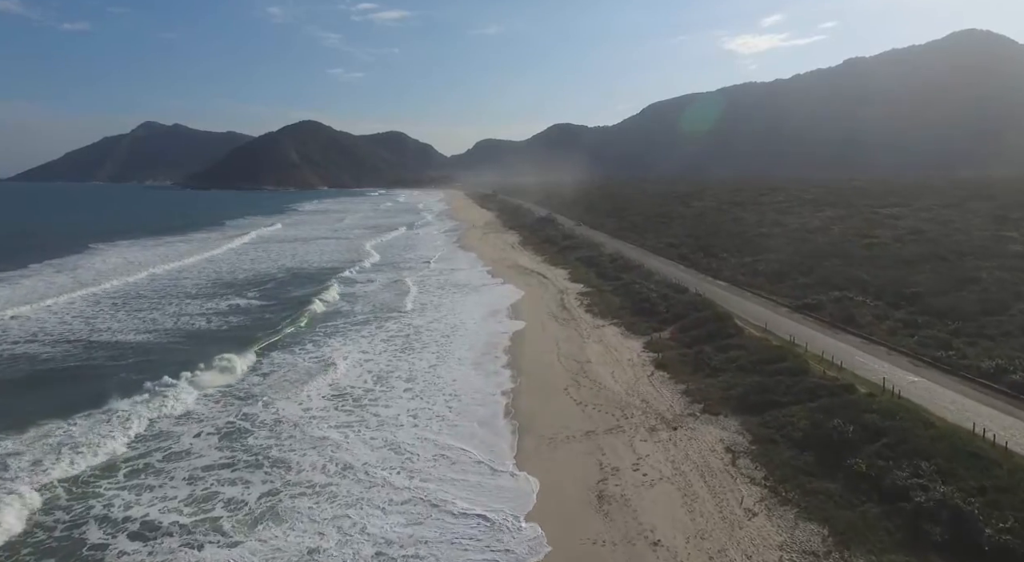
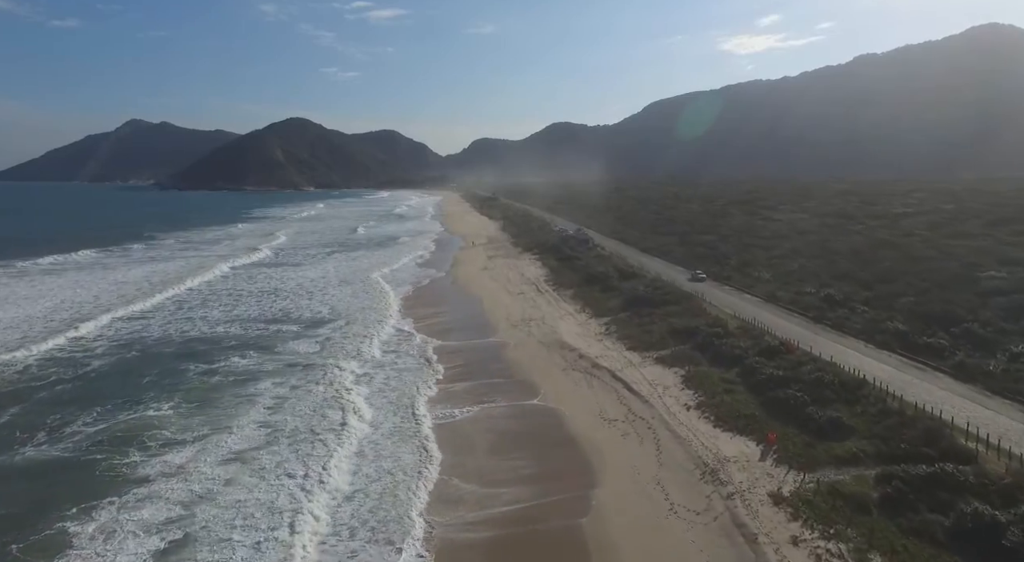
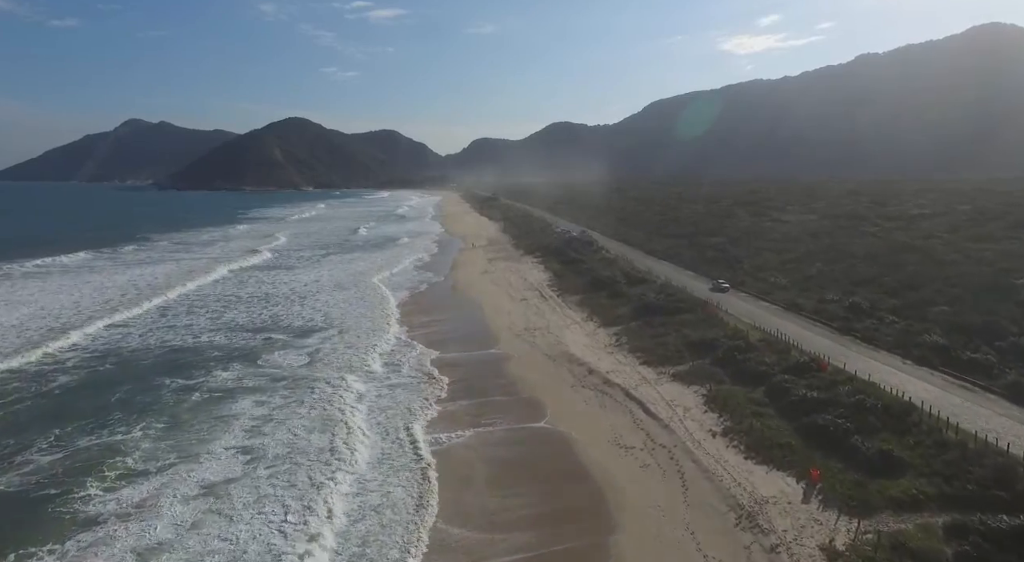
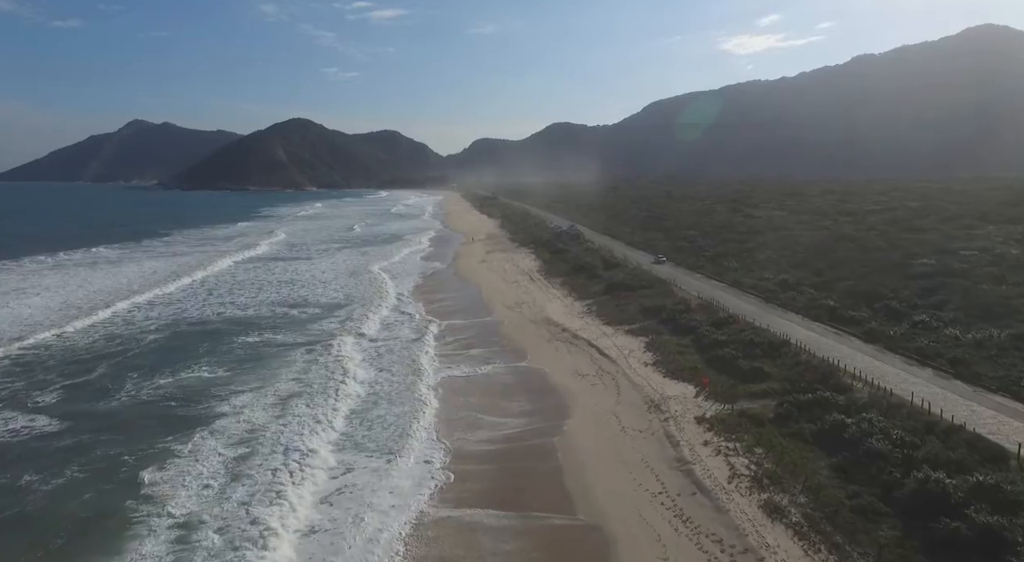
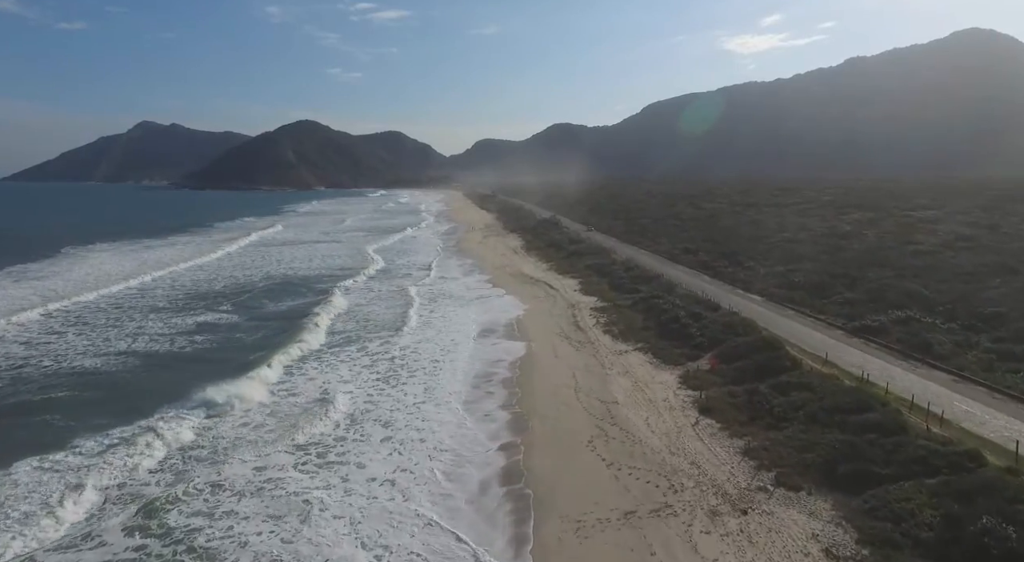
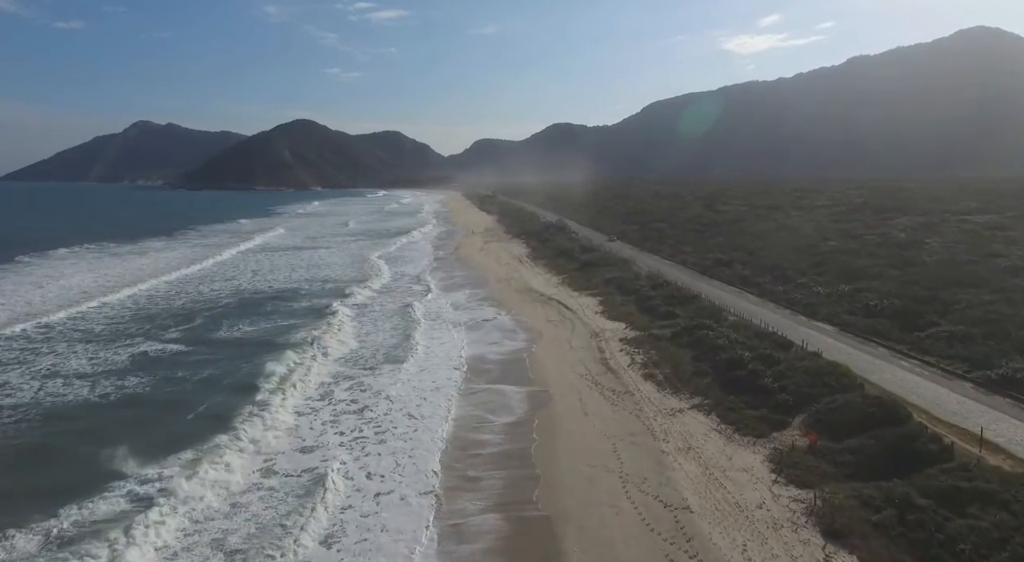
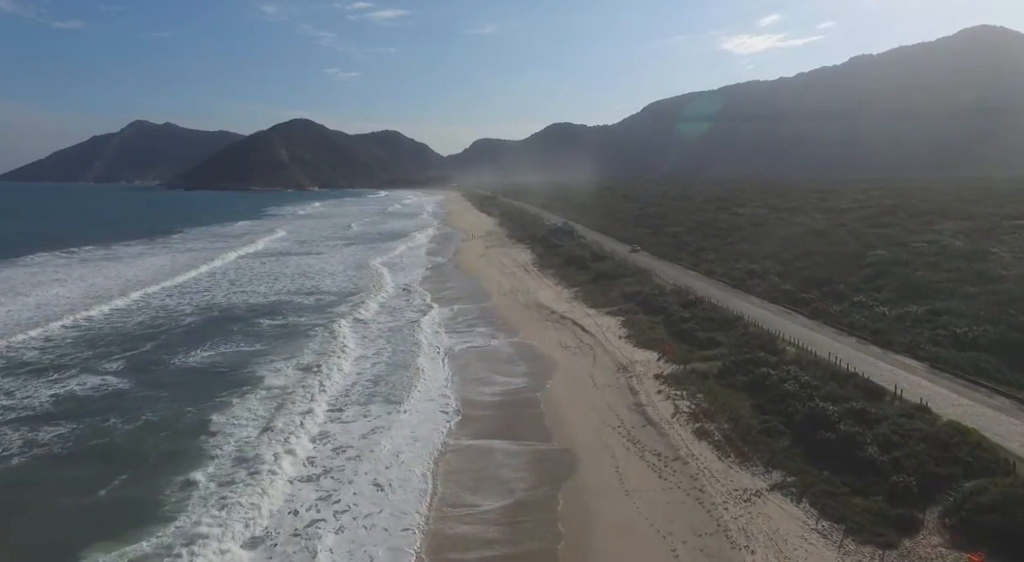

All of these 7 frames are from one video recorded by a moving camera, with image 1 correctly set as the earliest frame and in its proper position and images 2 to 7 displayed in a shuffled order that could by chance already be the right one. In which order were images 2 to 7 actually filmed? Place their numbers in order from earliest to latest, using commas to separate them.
5, 6, 7, 4, 2, 3
